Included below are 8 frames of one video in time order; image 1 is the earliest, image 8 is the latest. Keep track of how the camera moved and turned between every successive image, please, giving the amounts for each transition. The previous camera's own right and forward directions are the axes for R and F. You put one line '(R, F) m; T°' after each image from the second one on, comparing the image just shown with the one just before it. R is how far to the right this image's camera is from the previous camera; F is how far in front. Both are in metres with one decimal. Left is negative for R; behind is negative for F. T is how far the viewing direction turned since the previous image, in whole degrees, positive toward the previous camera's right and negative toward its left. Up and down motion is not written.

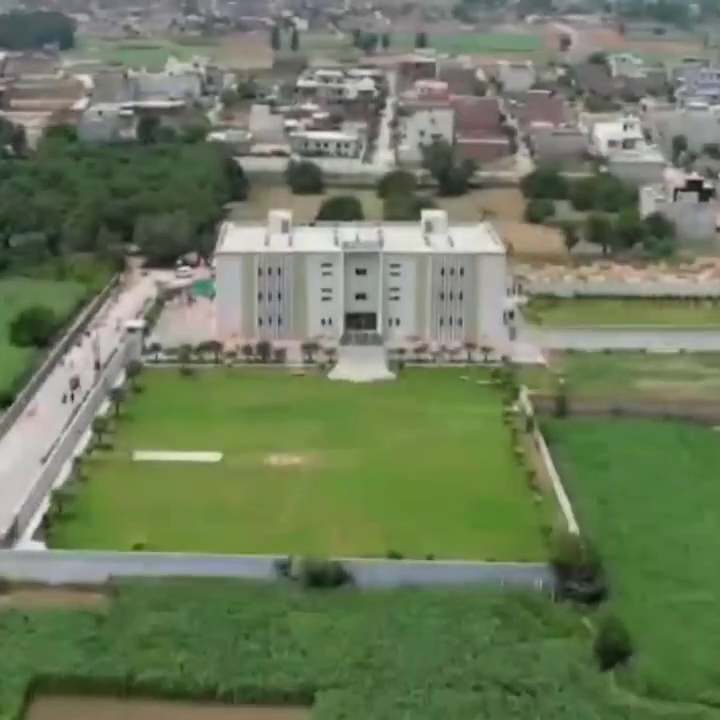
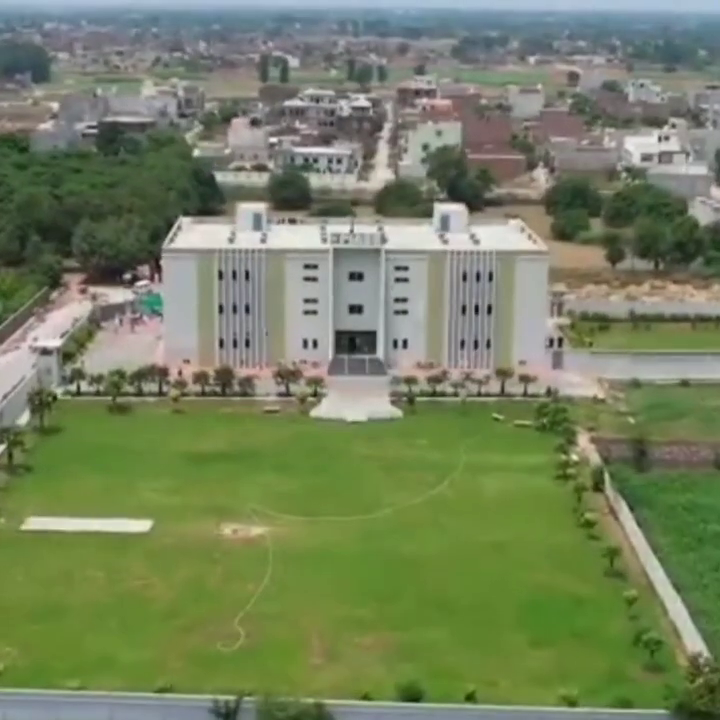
(-0.1, +24.0) m; 0°
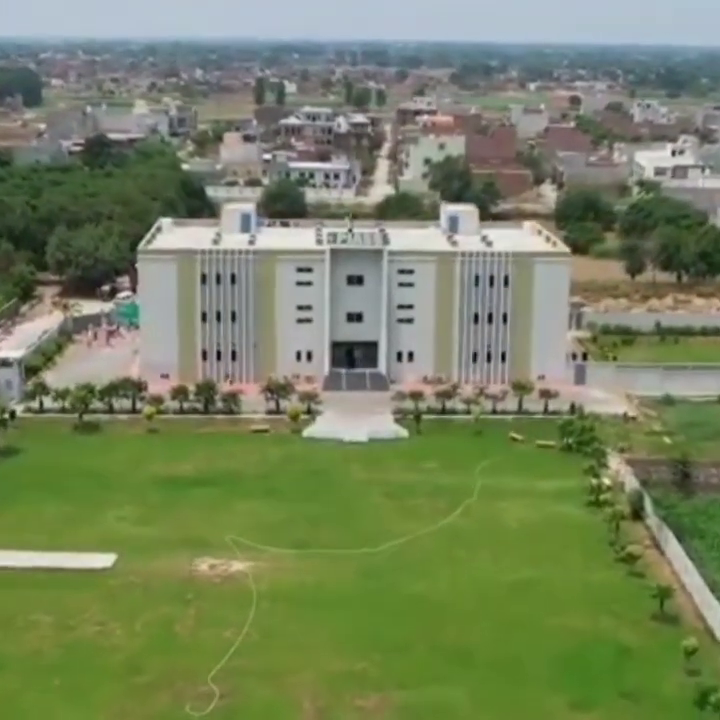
(-0.1, +7.7) m; 0°
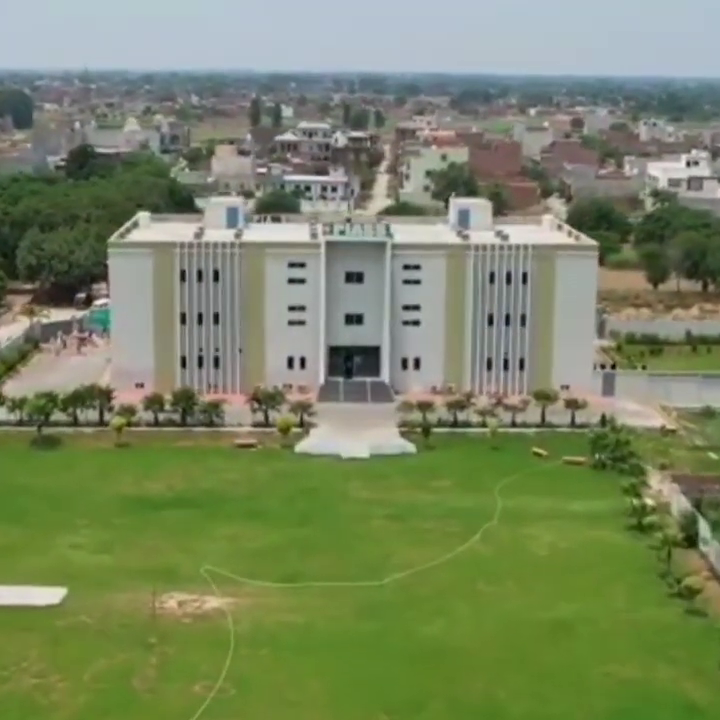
(-0.1, +7.4) m; 0°
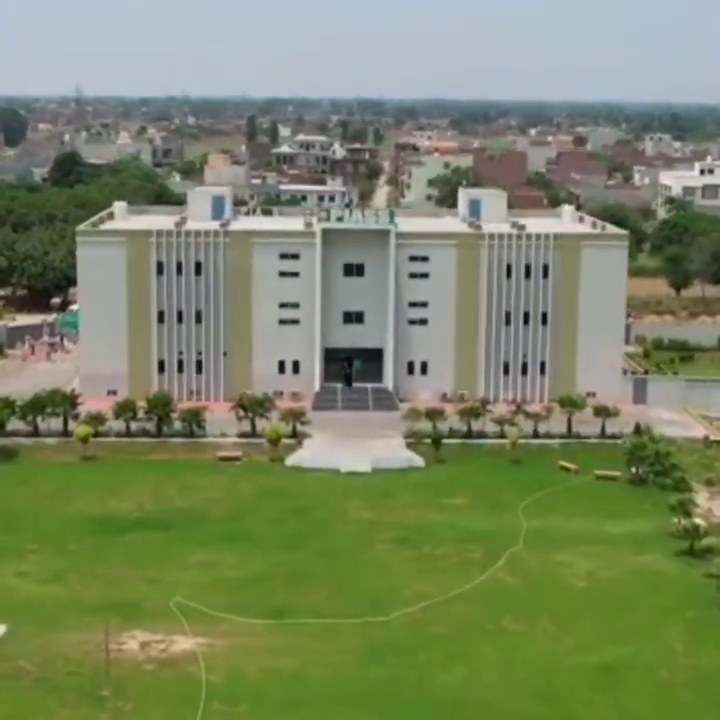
(-0.1, +6.4) m; 0°
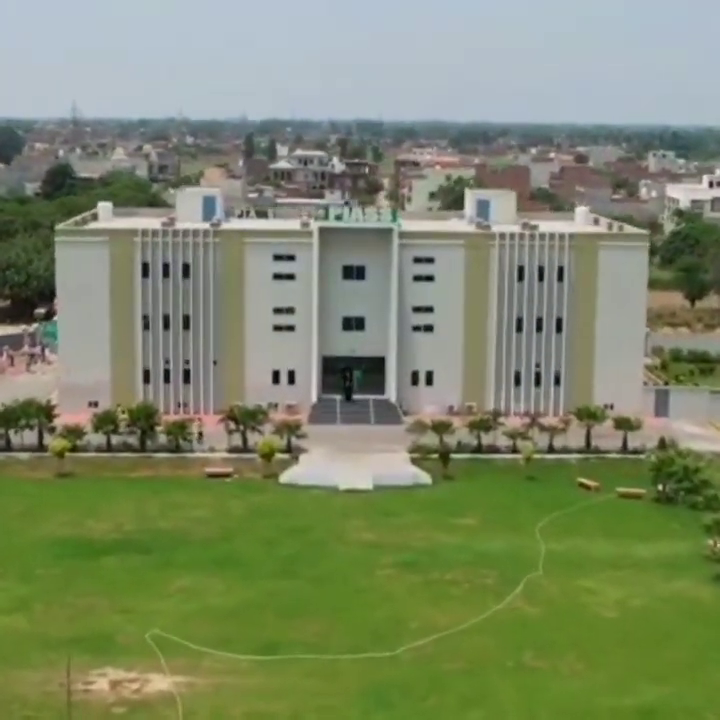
(0.0, +3.6) m; 0°
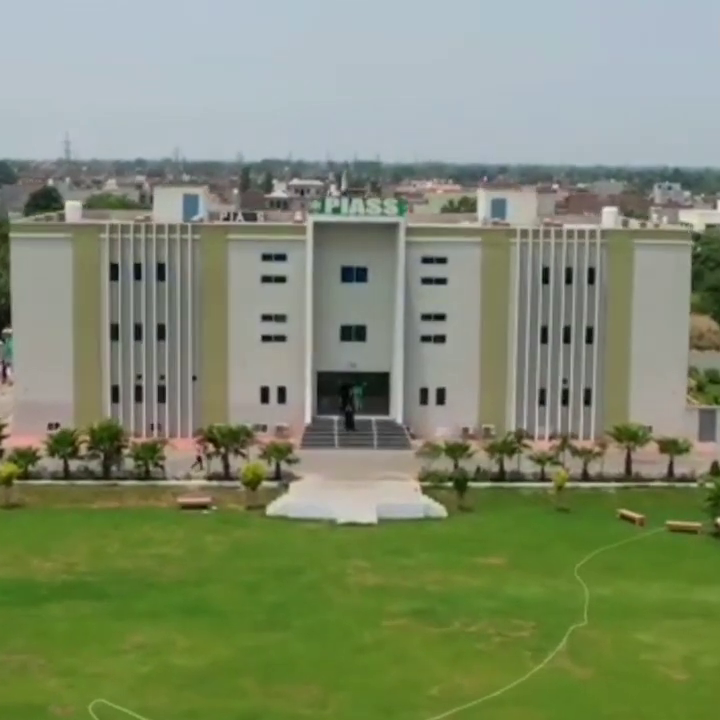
(-0.1, +6.1) m; 0°
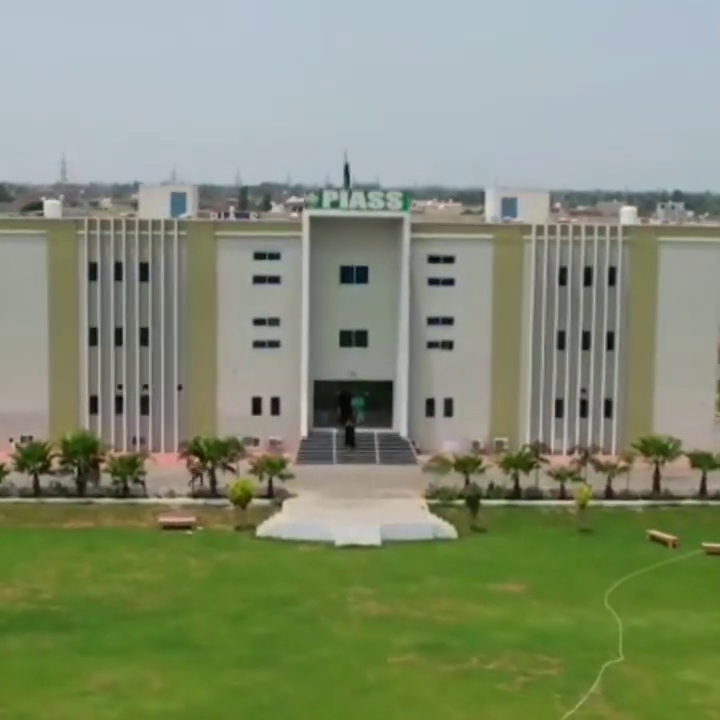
(-0.1, +3.3) m; 0°
